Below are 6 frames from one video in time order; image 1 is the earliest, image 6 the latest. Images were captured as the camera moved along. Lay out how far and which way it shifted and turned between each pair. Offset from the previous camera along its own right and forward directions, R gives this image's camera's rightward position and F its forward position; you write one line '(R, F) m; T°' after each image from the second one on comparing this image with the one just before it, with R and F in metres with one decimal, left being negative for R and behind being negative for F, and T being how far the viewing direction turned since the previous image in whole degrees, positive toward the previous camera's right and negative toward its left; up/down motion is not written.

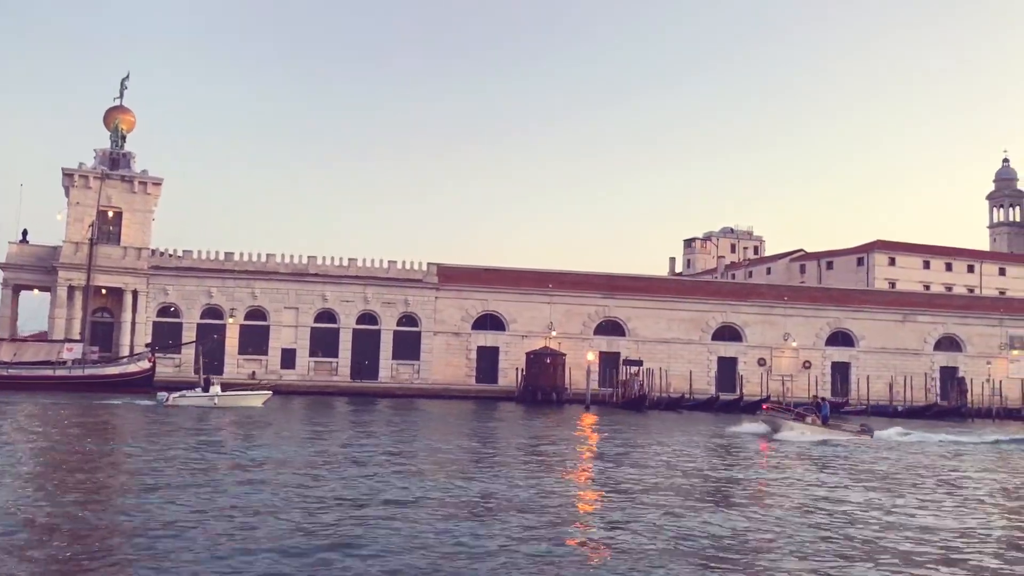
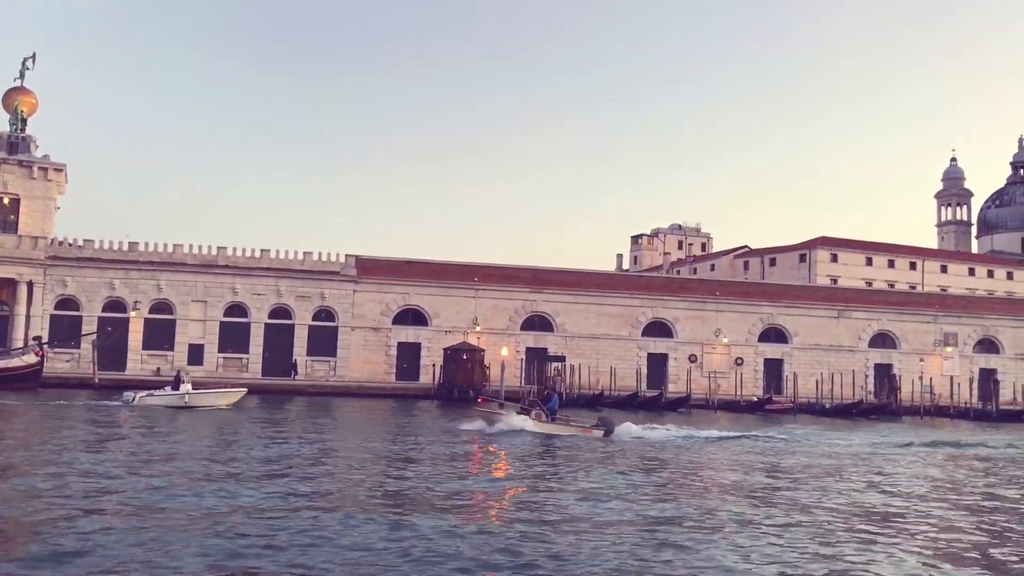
(+2.5, +1.8) m; +2°
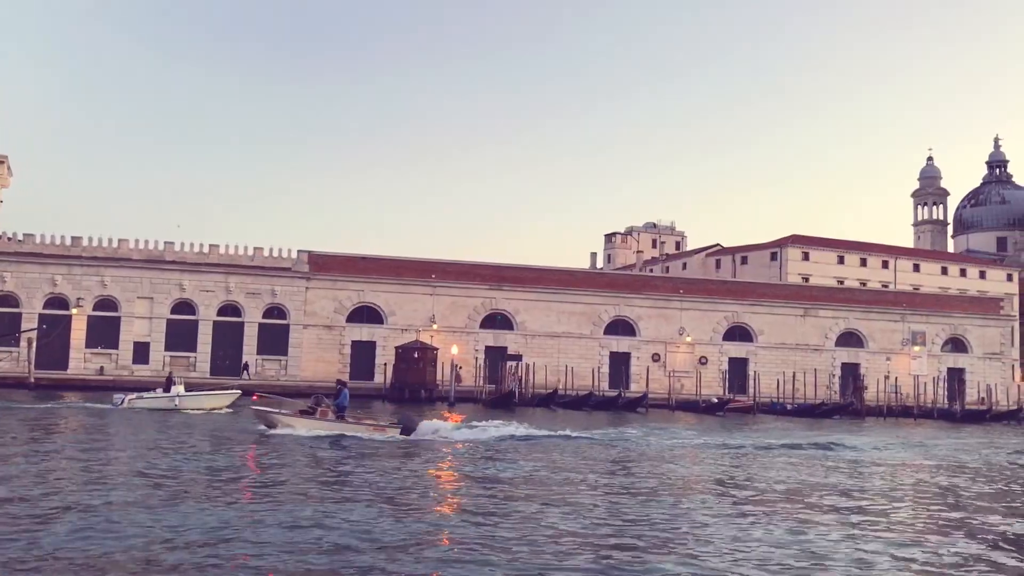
(+1.5, +1.2) m; +1°
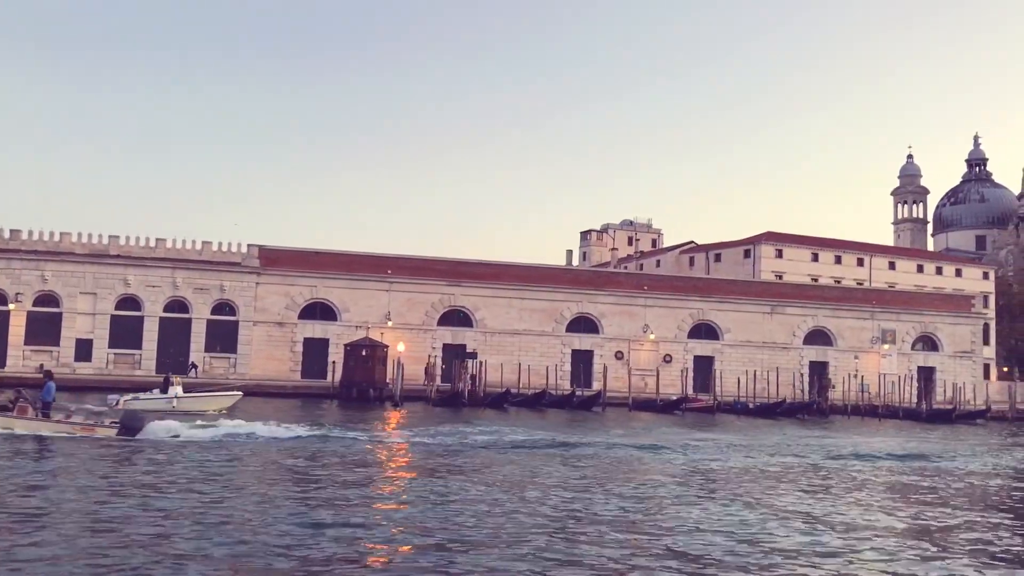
(+1.7, +1.3) m; +1°
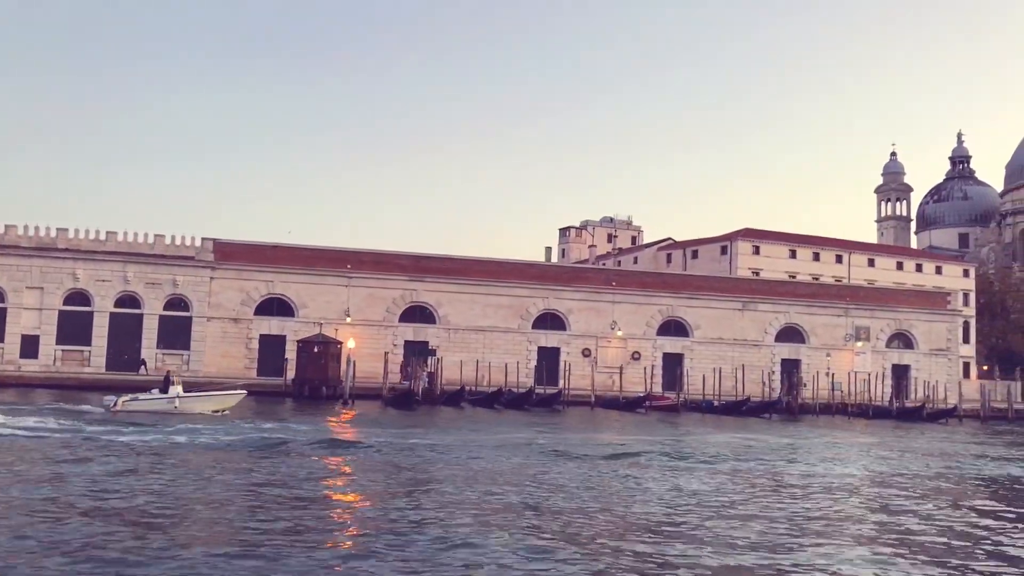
(+1.5, +1.2) m; +1°
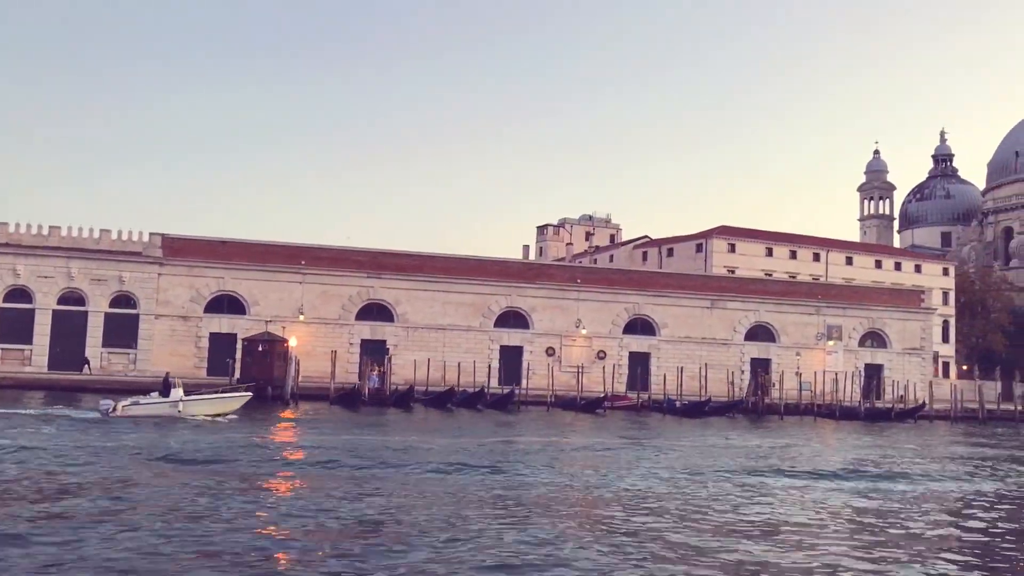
(+1.6, +1.3) m; 0°
